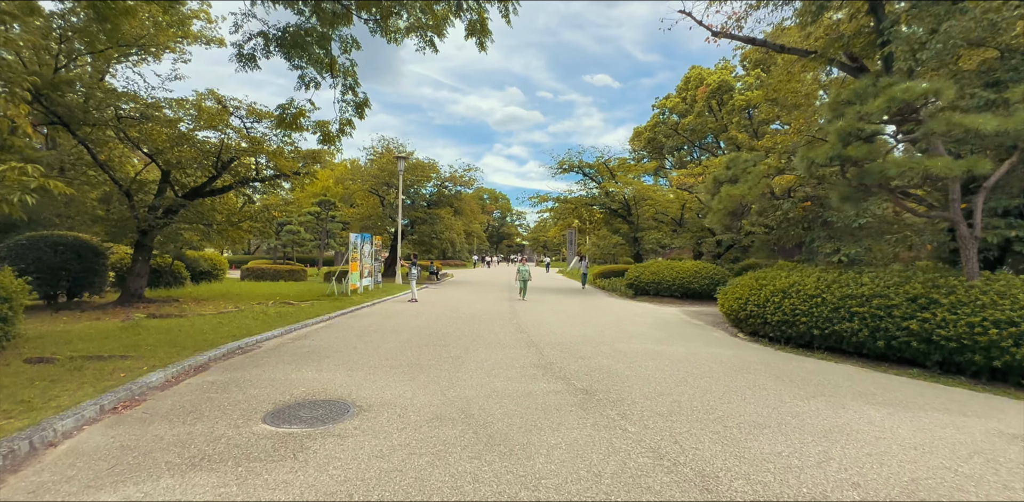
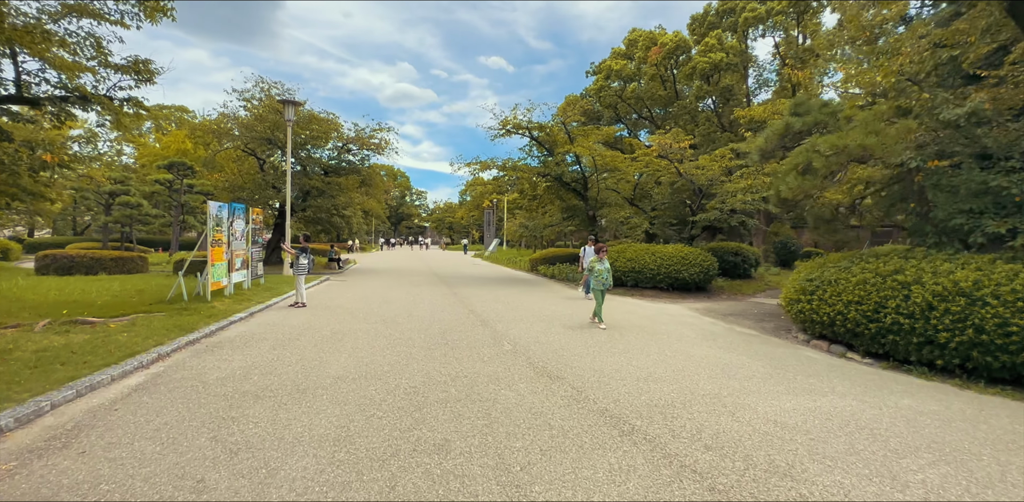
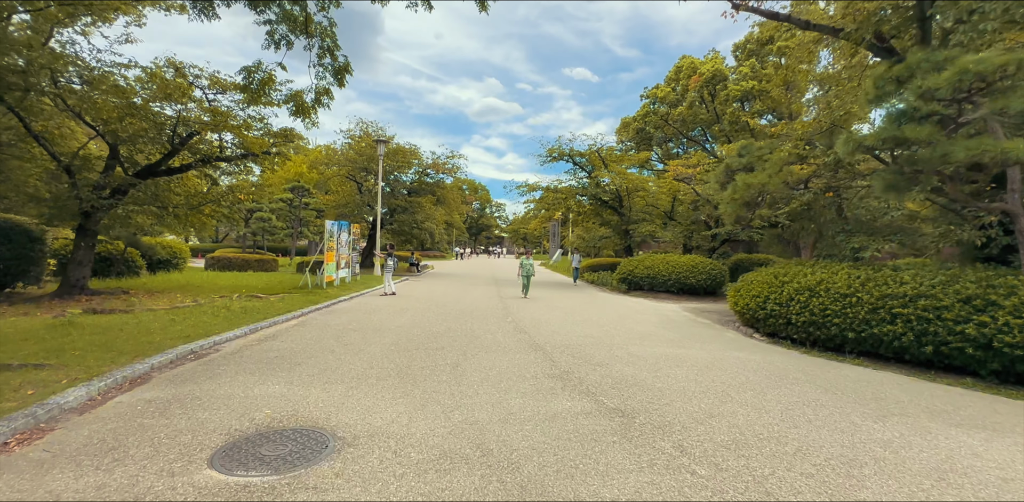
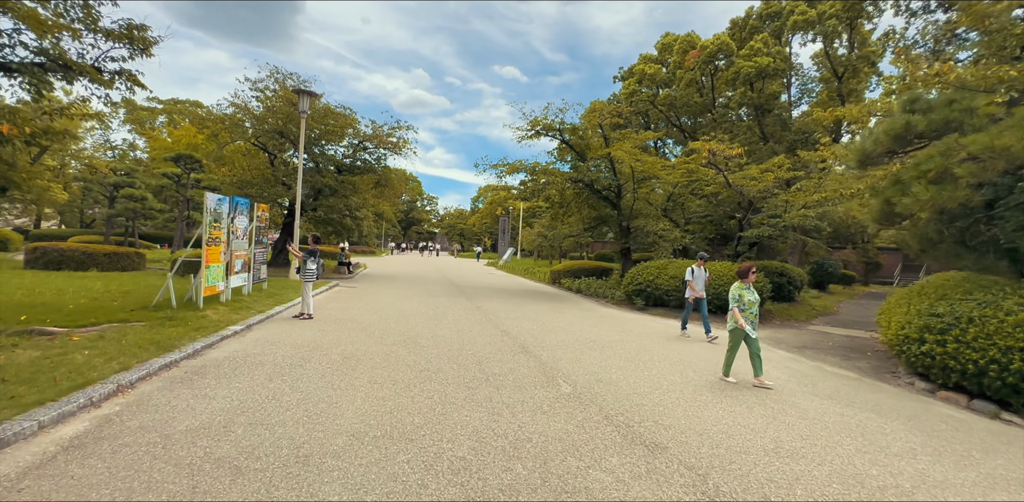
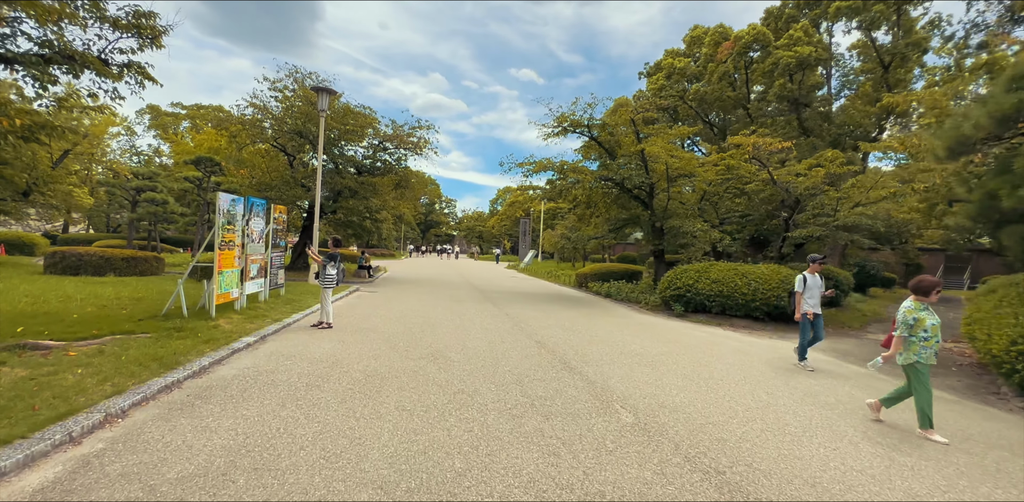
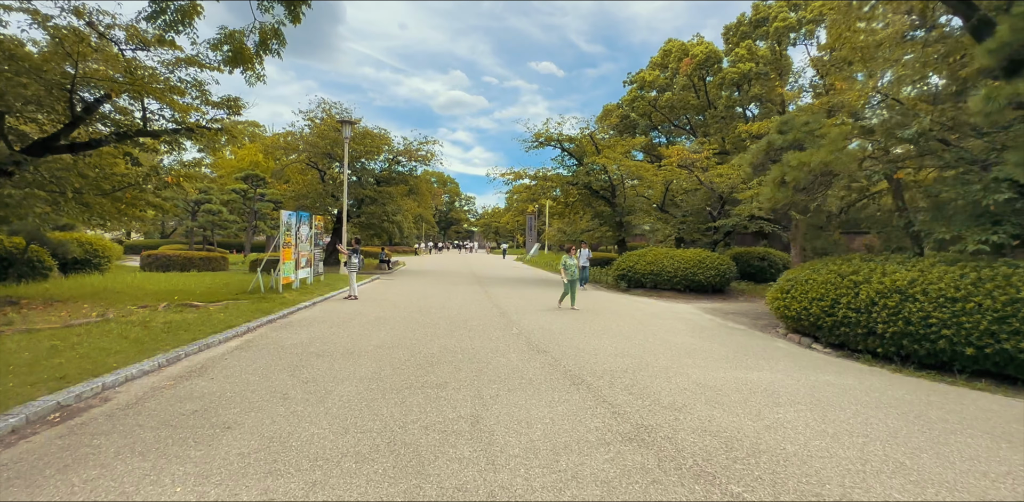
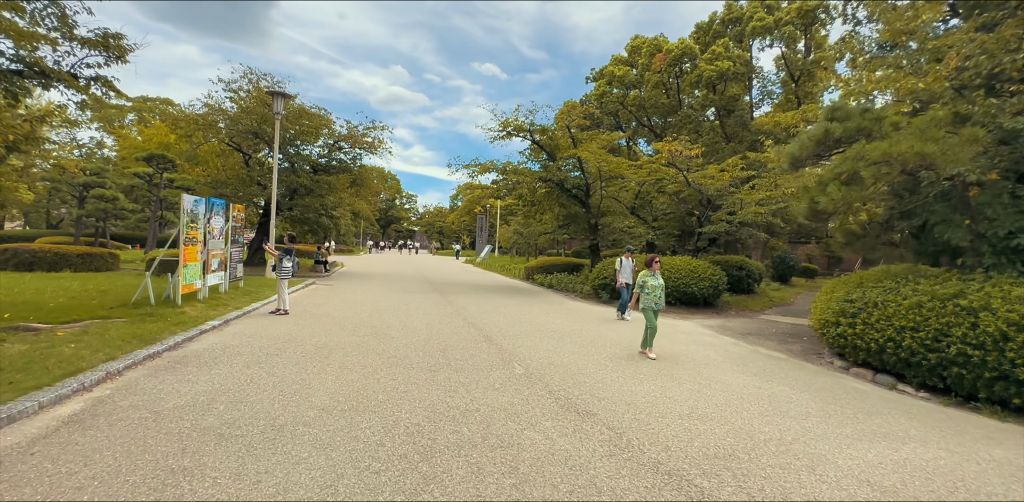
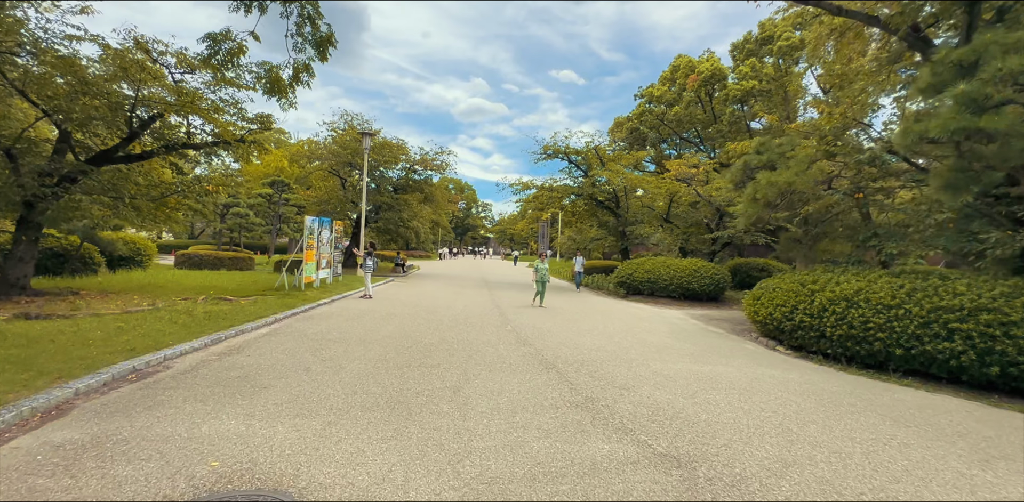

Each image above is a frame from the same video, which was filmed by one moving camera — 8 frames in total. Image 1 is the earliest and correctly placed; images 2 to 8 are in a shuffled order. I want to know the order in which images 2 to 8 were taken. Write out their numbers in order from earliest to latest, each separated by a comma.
3, 8, 6, 2, 7, 4, 5
